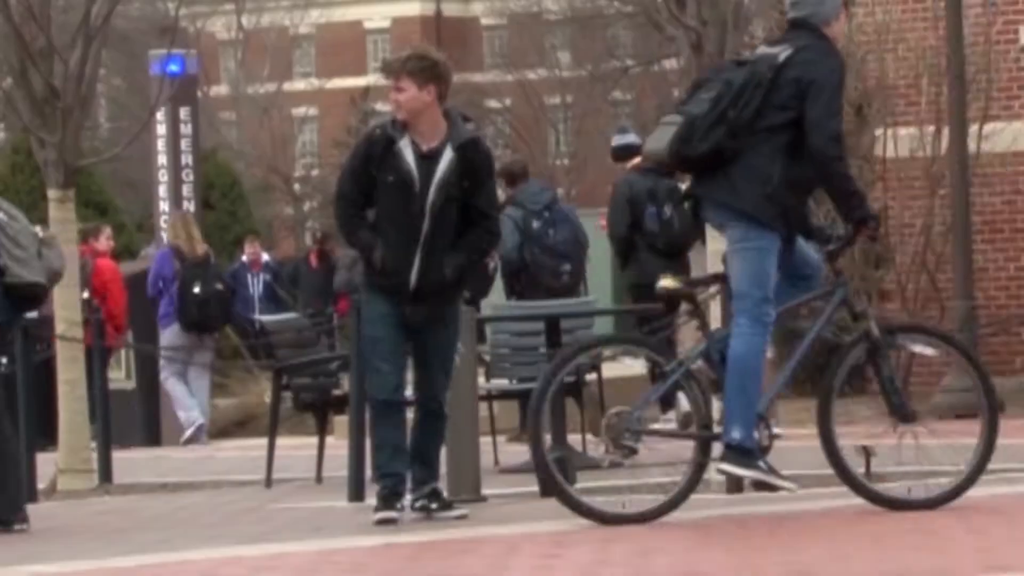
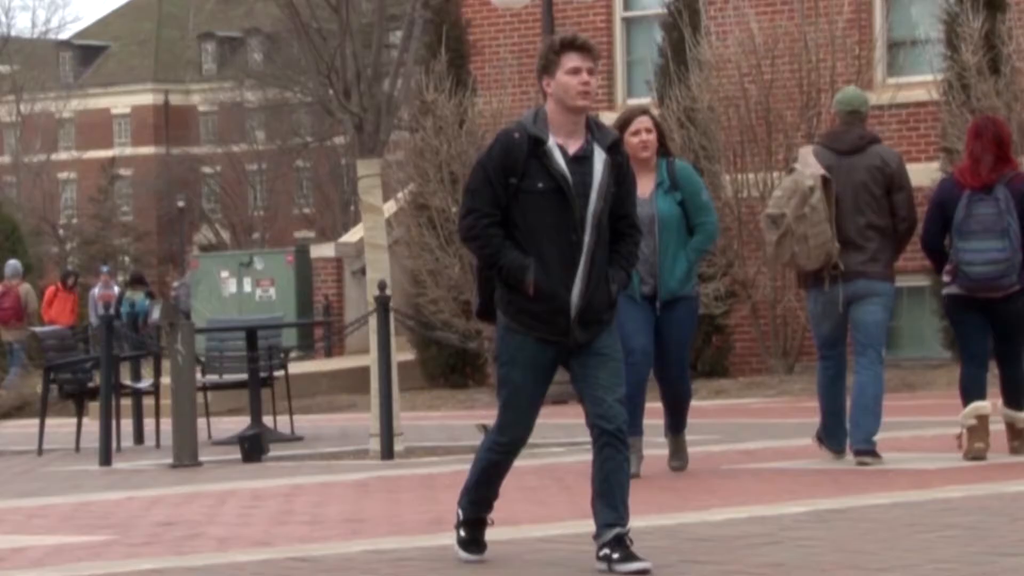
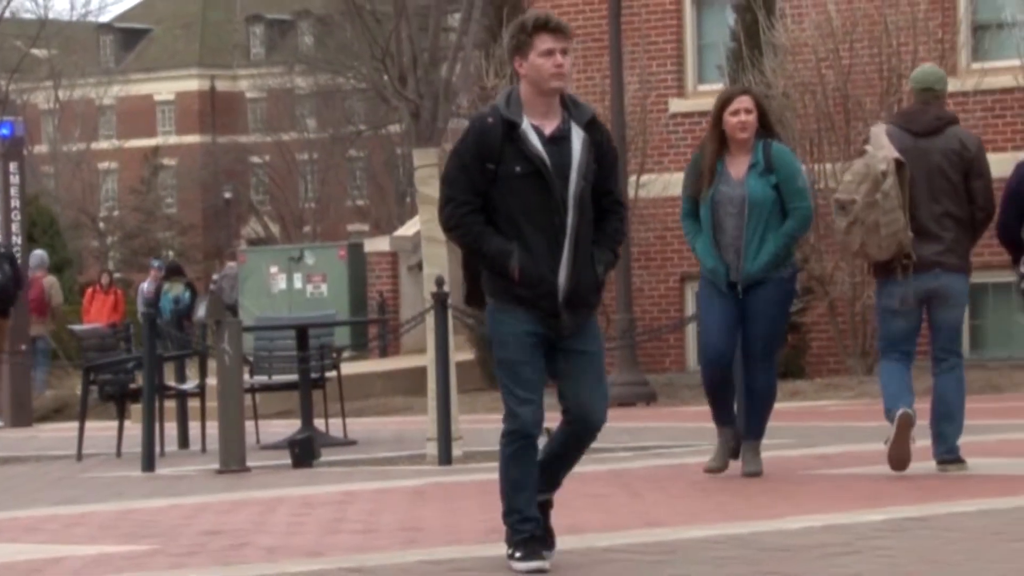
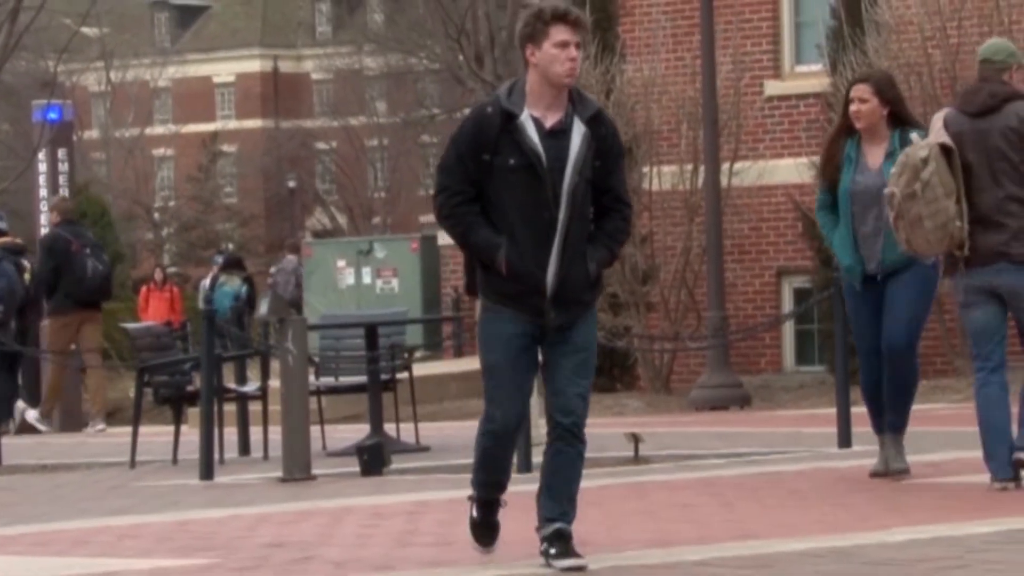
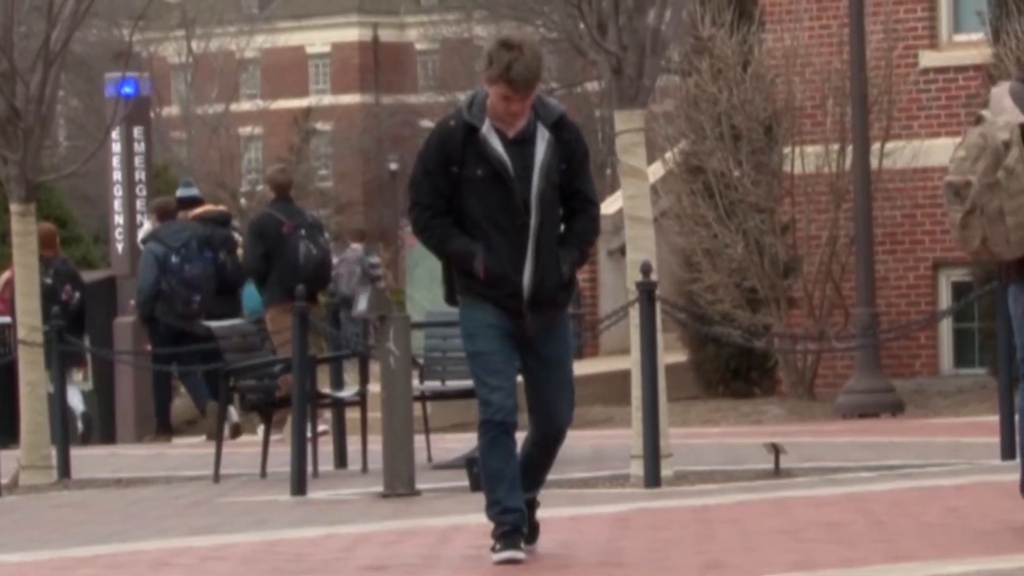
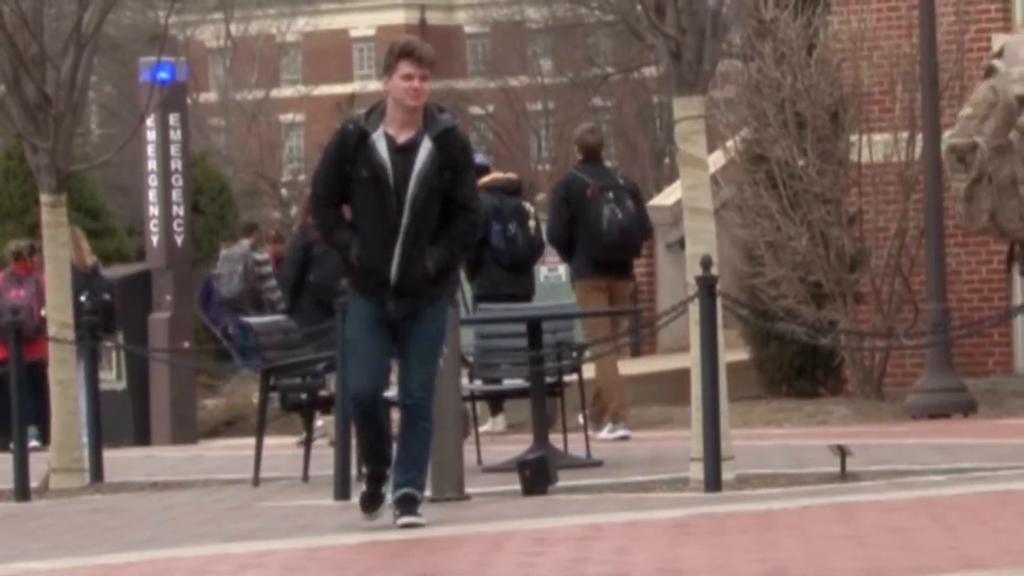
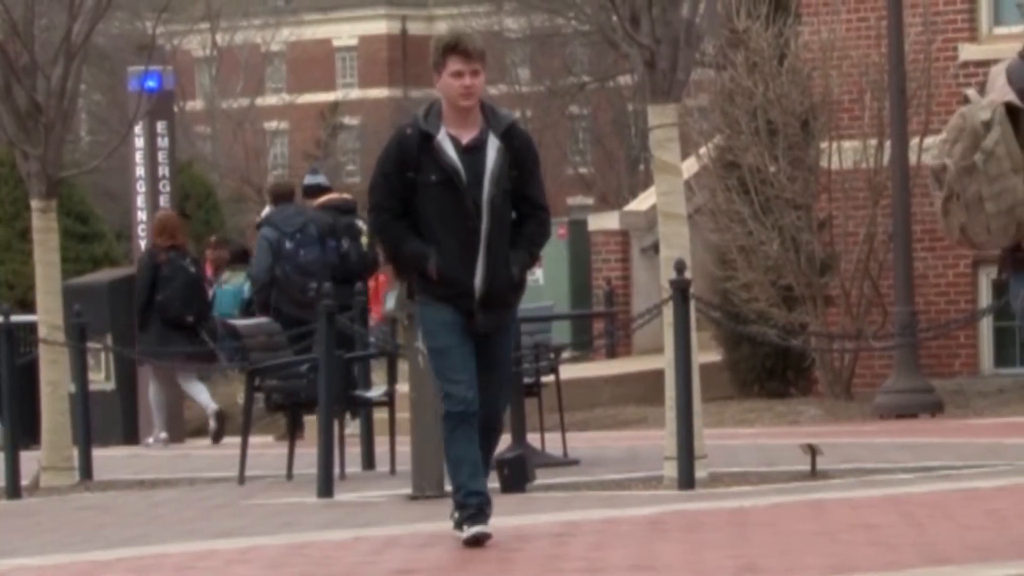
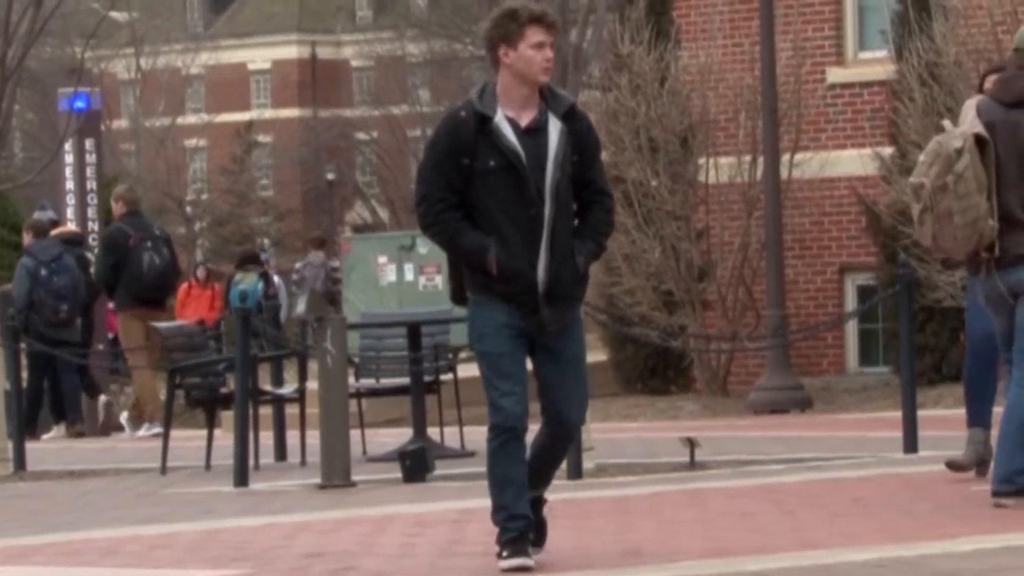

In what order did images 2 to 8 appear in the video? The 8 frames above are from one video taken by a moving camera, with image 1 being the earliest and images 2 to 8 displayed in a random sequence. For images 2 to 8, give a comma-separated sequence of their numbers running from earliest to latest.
6, 7, 5, 8, 4, 3, 2
